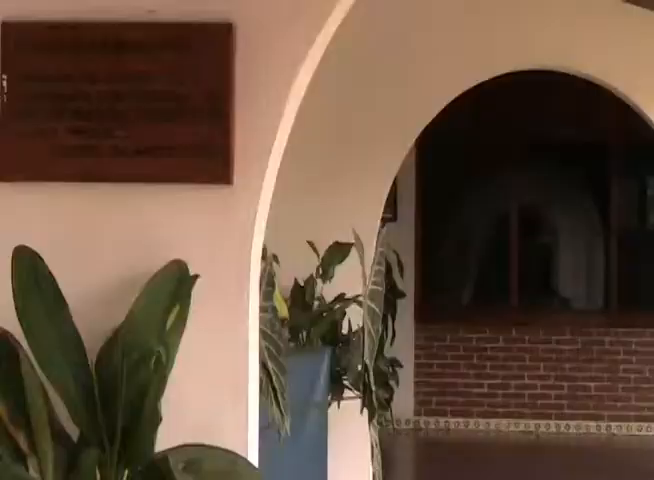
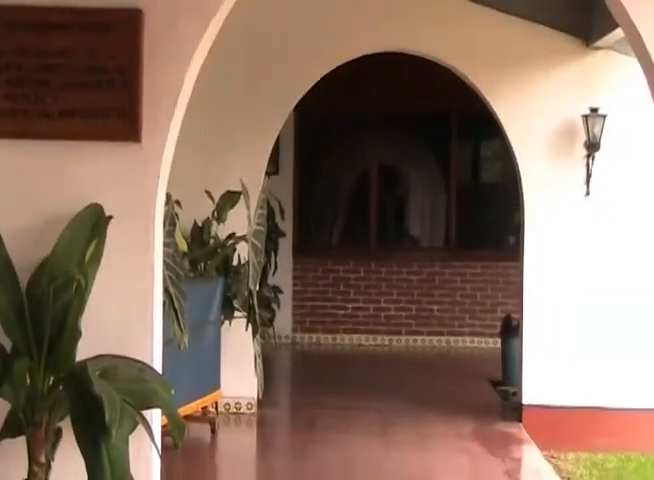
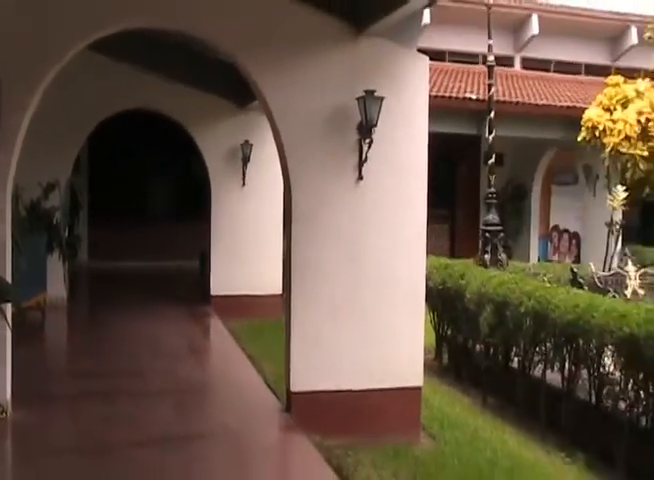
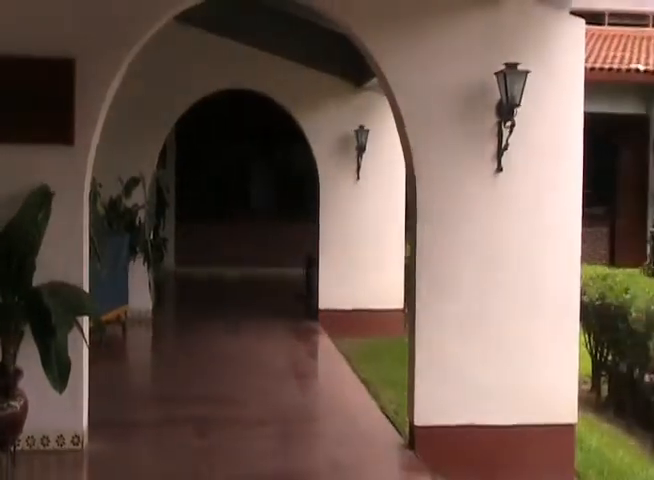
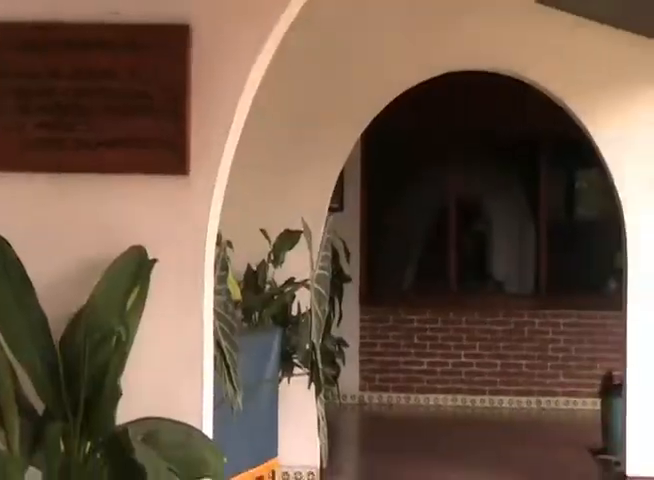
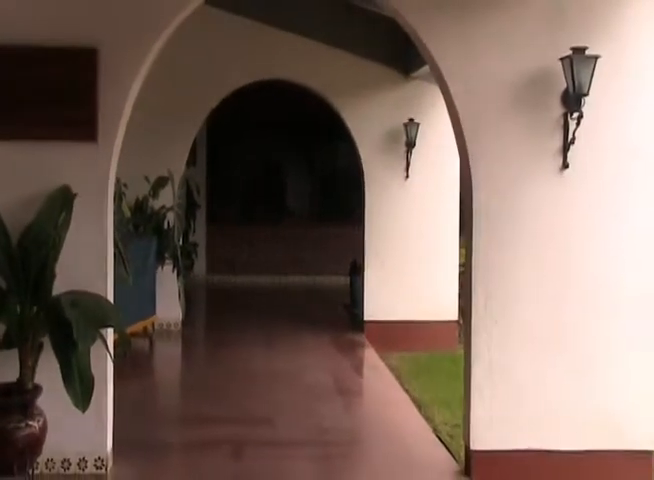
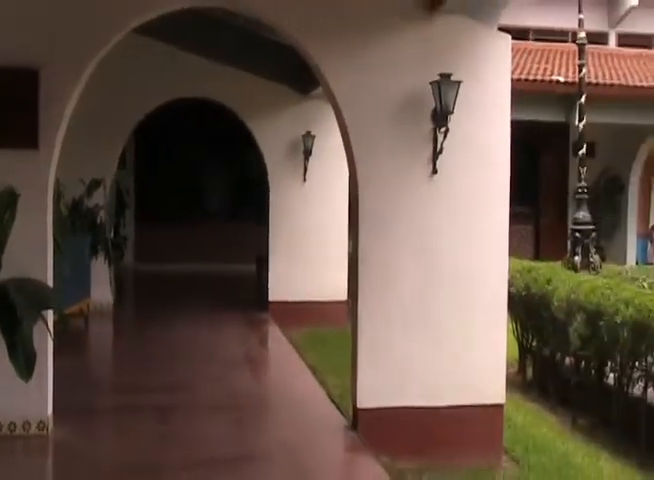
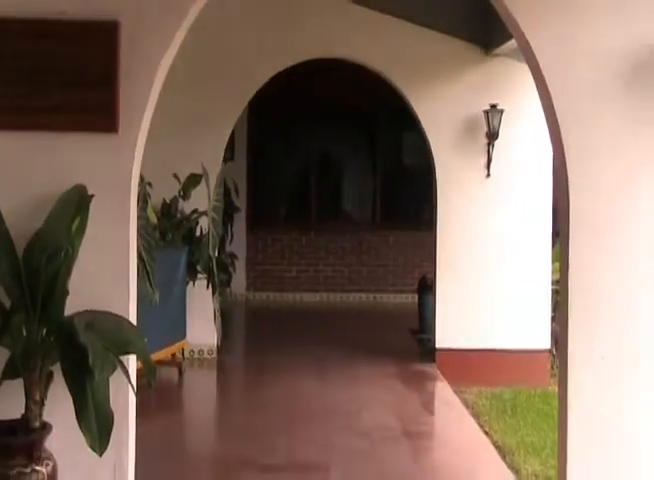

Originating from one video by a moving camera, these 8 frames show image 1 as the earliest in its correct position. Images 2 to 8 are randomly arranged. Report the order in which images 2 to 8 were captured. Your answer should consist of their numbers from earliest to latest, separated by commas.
5, 2, 8, 6, 4, 7, 3
